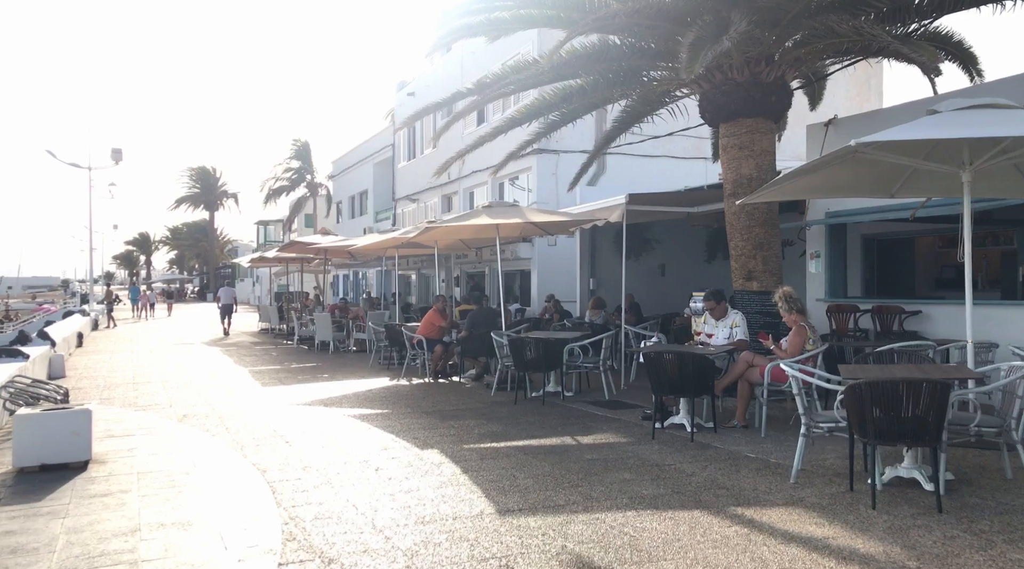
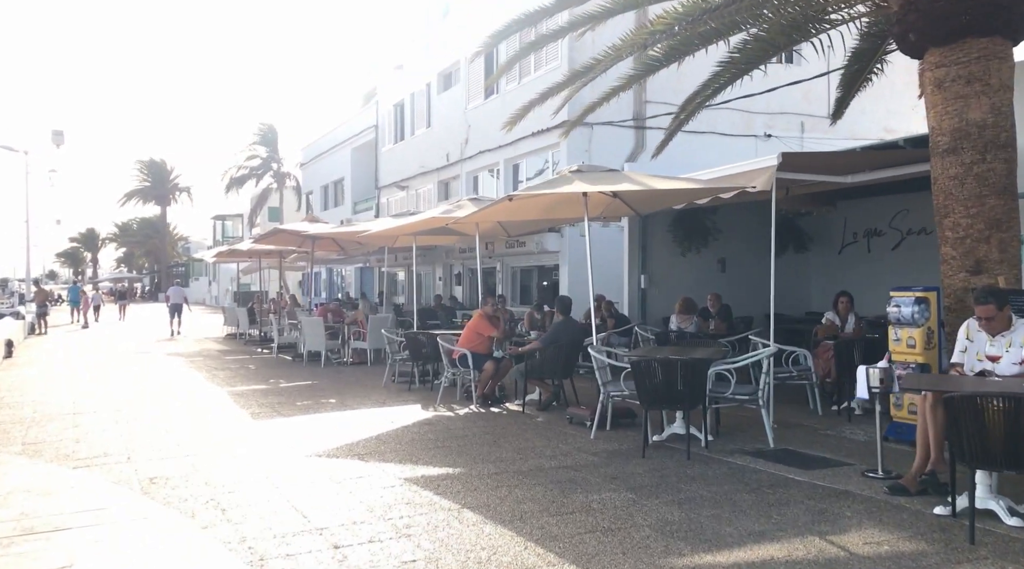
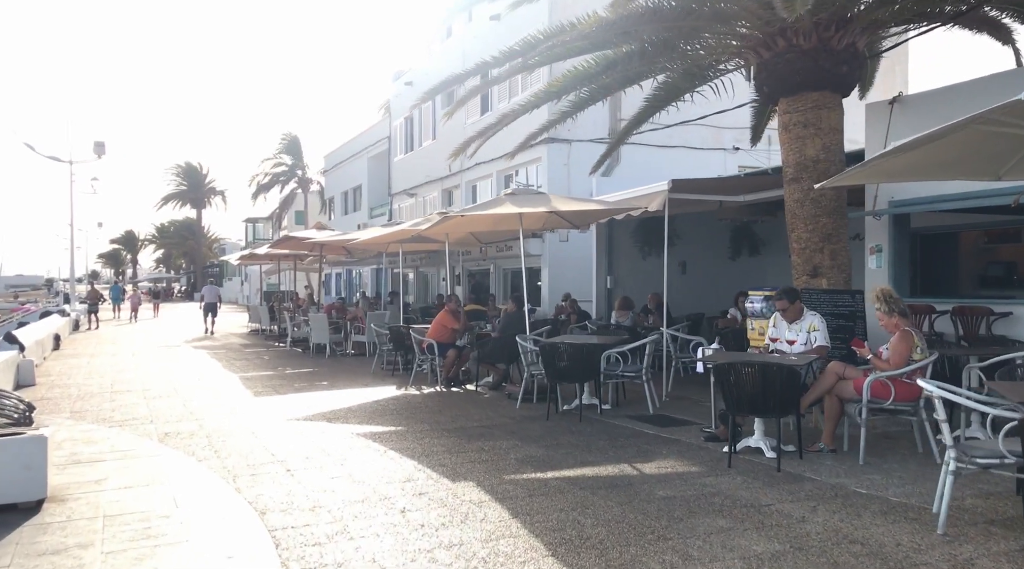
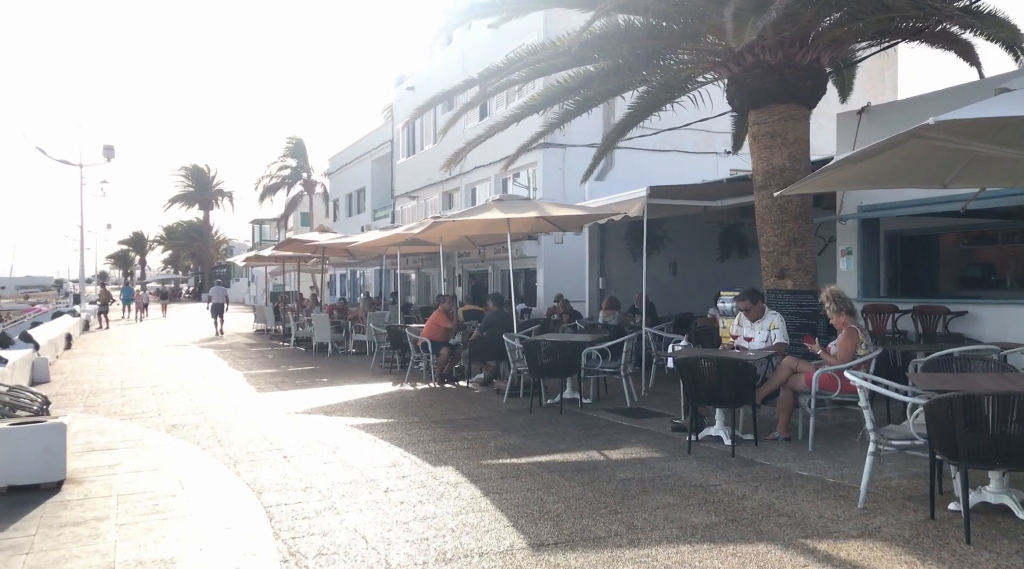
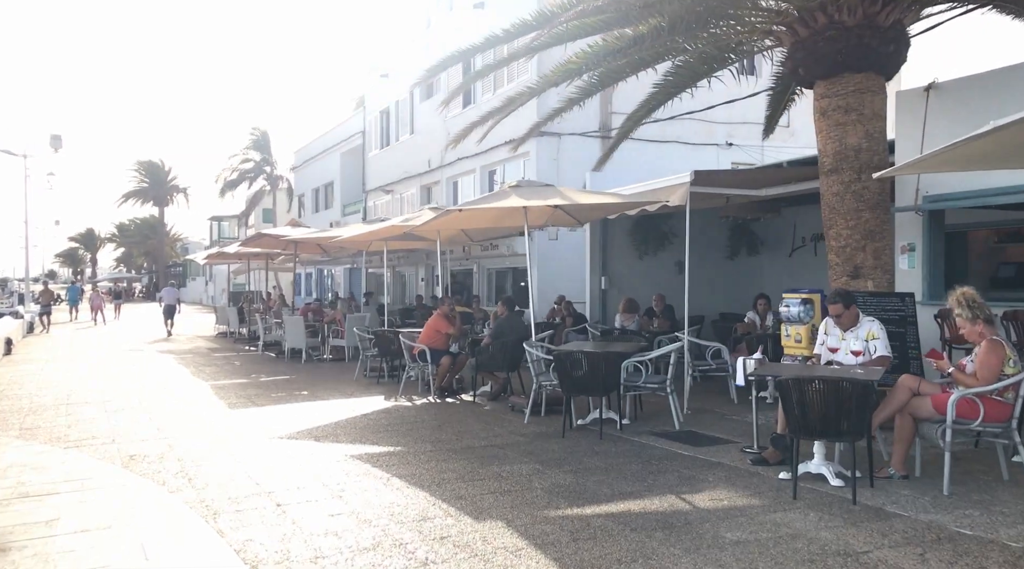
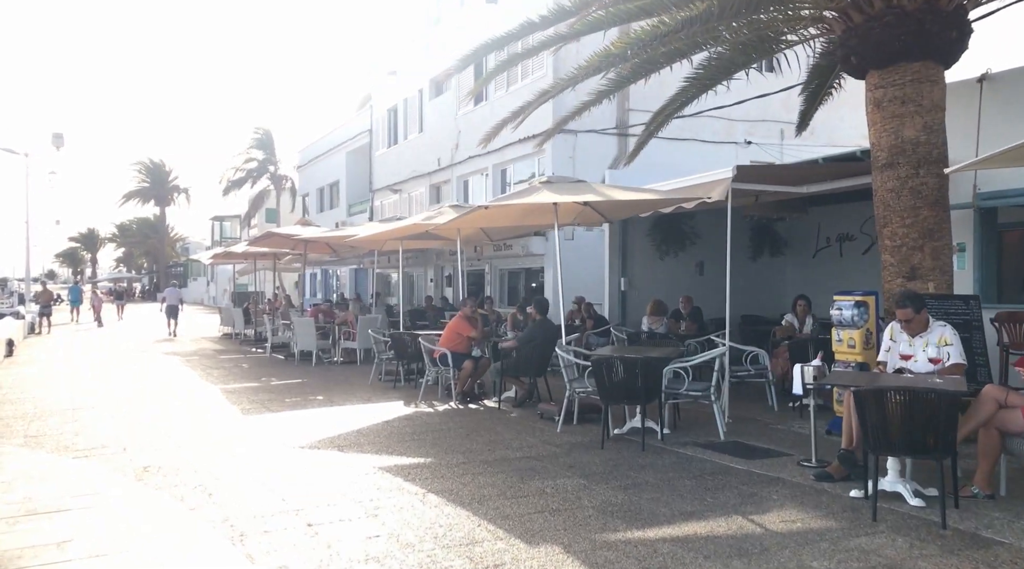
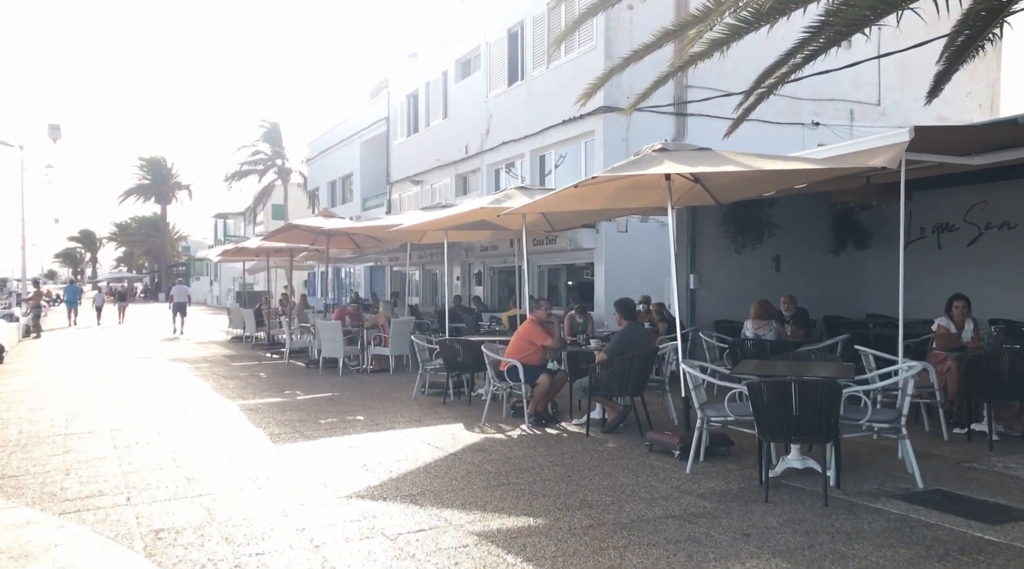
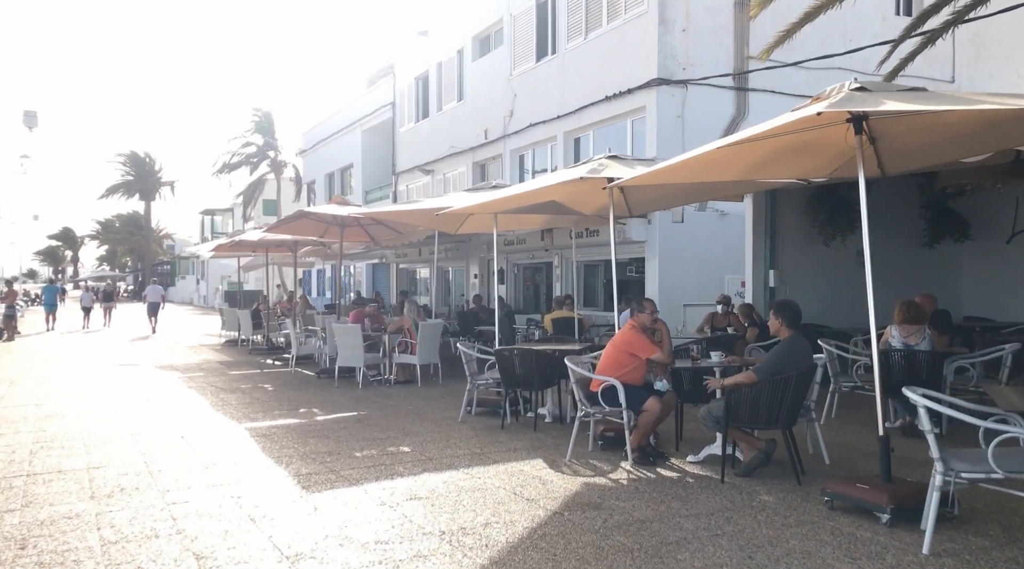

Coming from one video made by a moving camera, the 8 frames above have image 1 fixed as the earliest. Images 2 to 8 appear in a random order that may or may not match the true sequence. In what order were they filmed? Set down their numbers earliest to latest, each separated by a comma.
4, 3, 5, 6, 2, 7, 8
